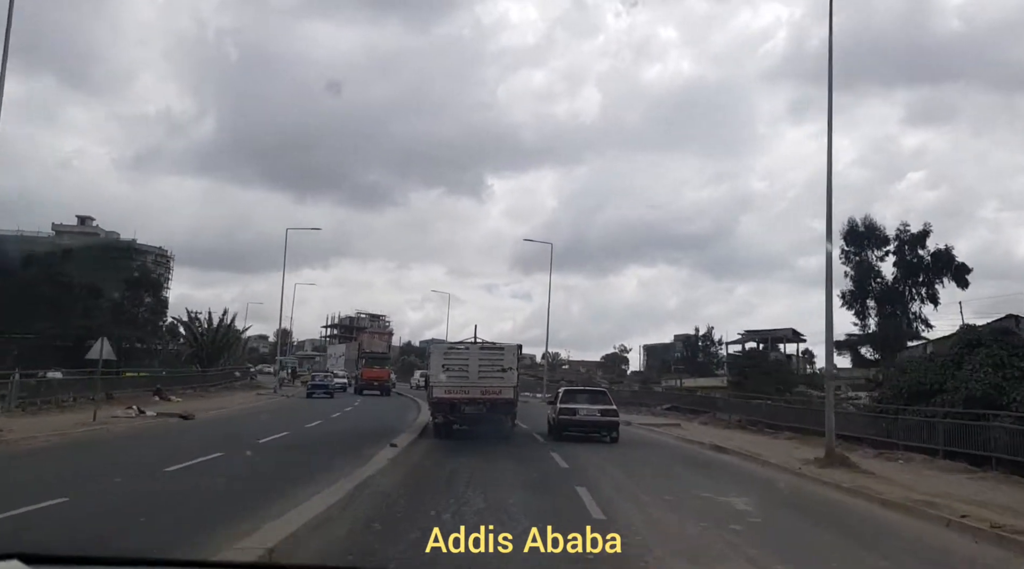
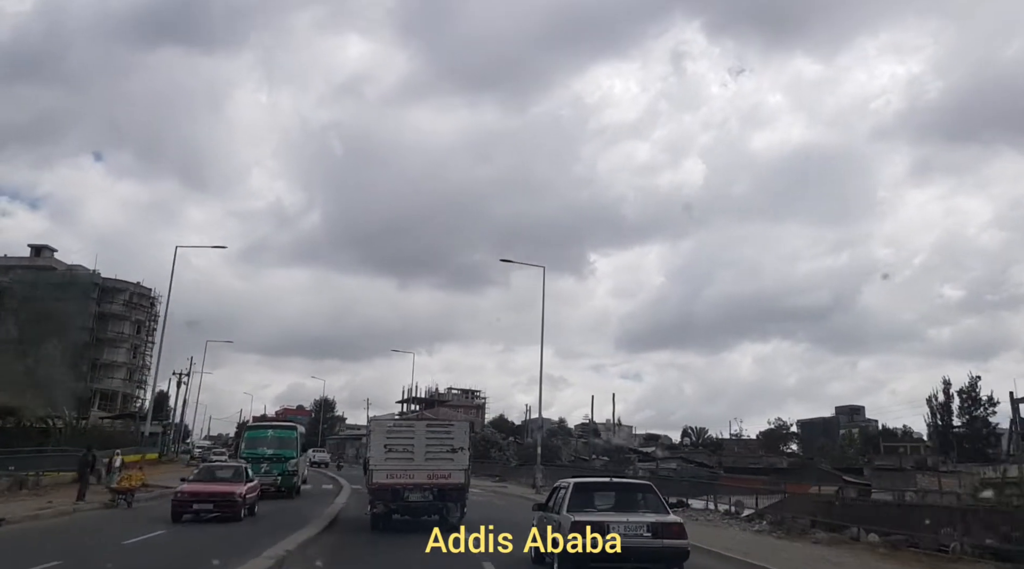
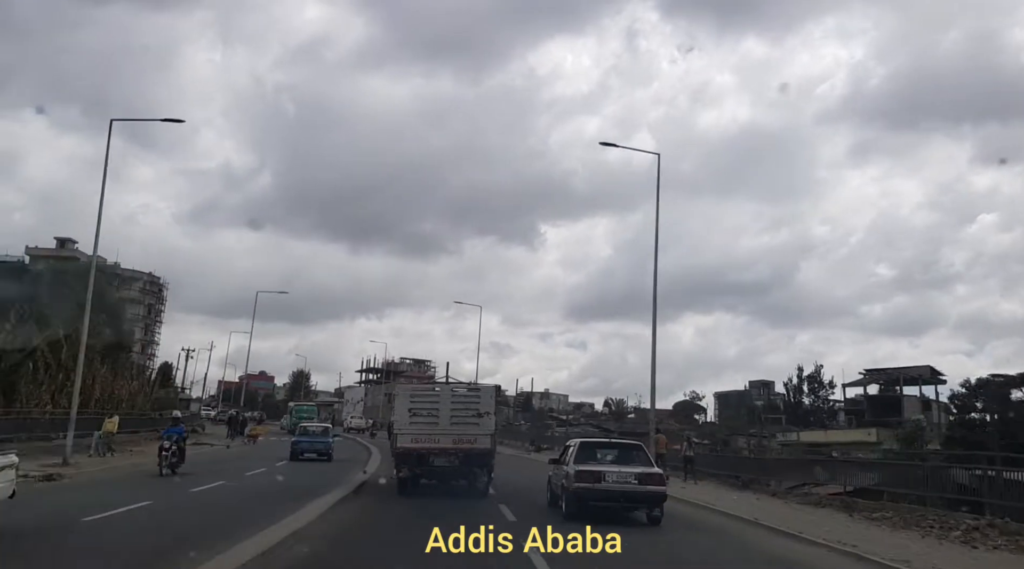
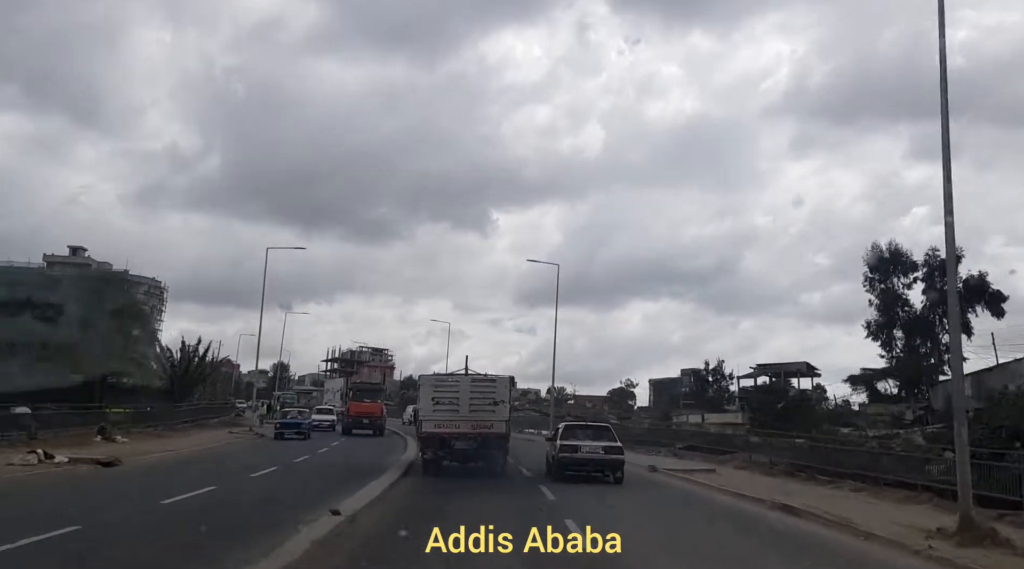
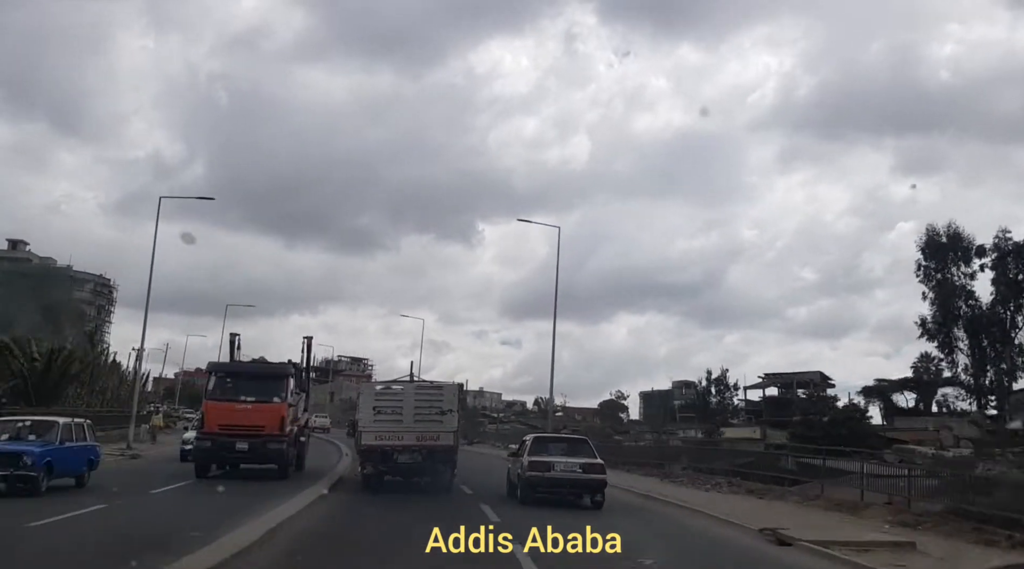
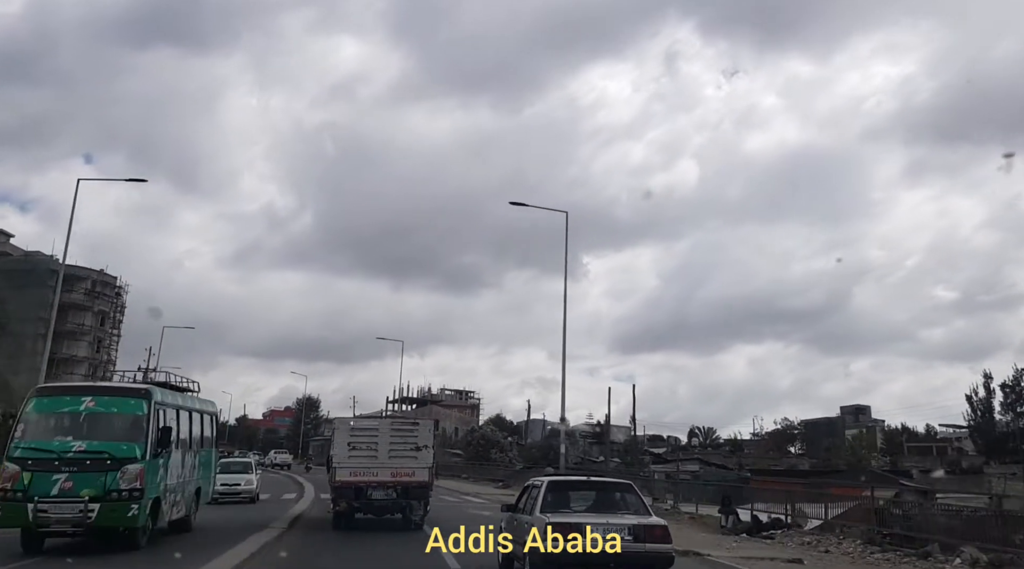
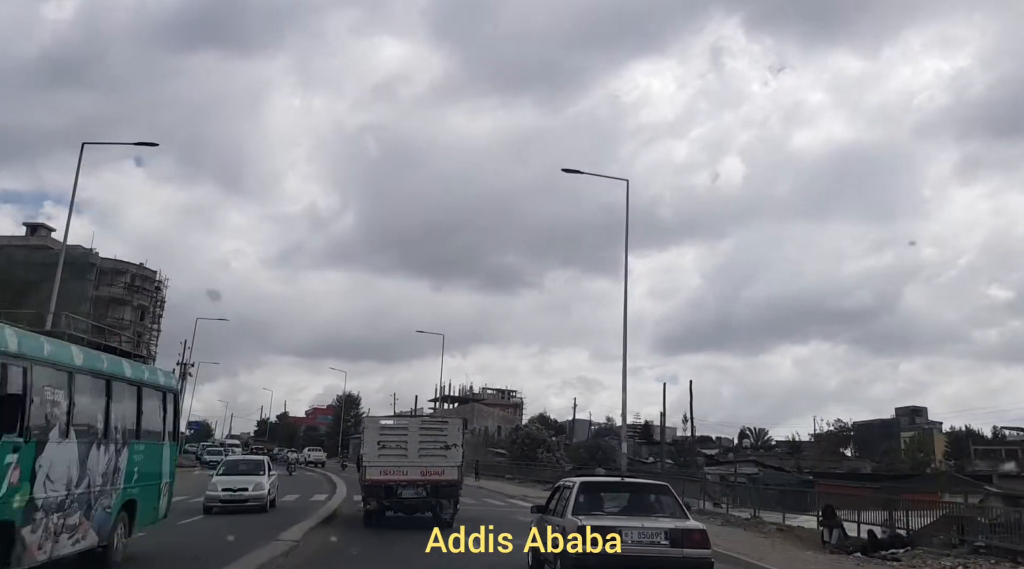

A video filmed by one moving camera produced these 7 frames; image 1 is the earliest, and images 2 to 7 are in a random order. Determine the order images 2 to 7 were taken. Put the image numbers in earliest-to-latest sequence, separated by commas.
4, 5, 3, 2, 6, 7
